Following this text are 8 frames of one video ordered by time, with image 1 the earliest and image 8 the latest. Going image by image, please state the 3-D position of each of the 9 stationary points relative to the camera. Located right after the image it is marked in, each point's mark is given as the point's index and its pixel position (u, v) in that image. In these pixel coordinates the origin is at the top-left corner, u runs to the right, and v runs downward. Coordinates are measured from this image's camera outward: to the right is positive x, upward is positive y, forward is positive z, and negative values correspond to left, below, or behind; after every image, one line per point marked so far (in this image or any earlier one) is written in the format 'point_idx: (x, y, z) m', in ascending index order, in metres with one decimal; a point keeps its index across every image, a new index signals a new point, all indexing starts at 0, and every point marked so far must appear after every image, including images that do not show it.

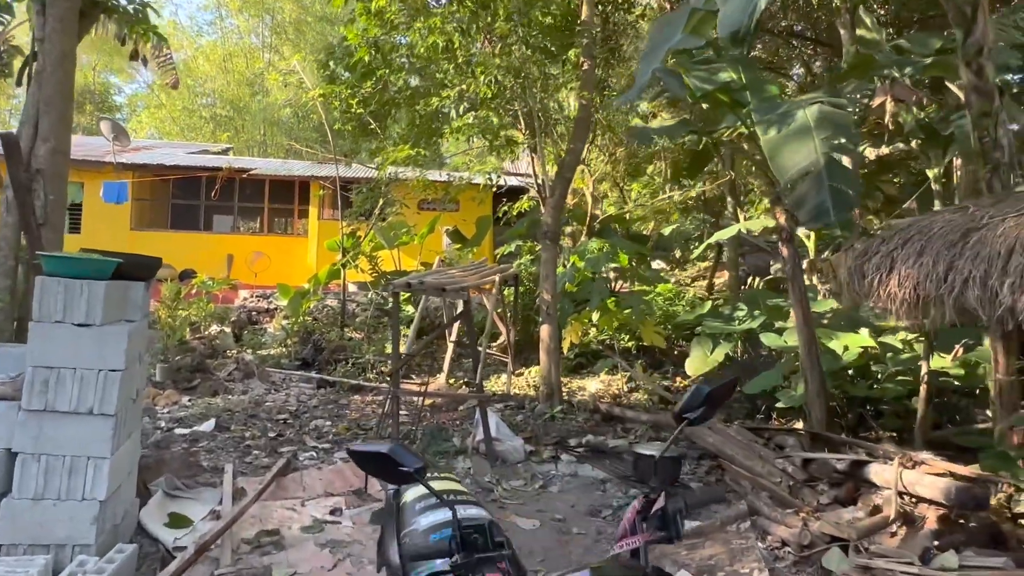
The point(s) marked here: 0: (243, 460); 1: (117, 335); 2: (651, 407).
0: (-1.9, -1.2, +4.9) m
1: (-1.8, -0.2, +3.1) m
2: (+1.4, -1.2, +7.0) m
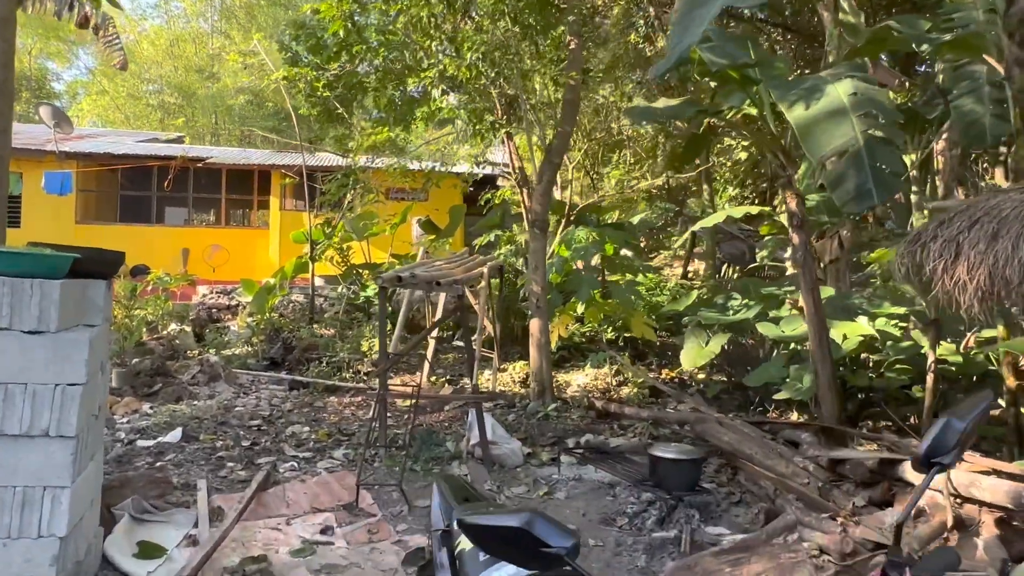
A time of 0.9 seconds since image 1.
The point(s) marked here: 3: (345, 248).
0: (-1.9, -1.2, +4.5) m
1: (-1.7, -0.2, +2.6) m
2: (+1.3, -1.1, +6.7) m
3: (-2.3, +0.6, +9.4) m
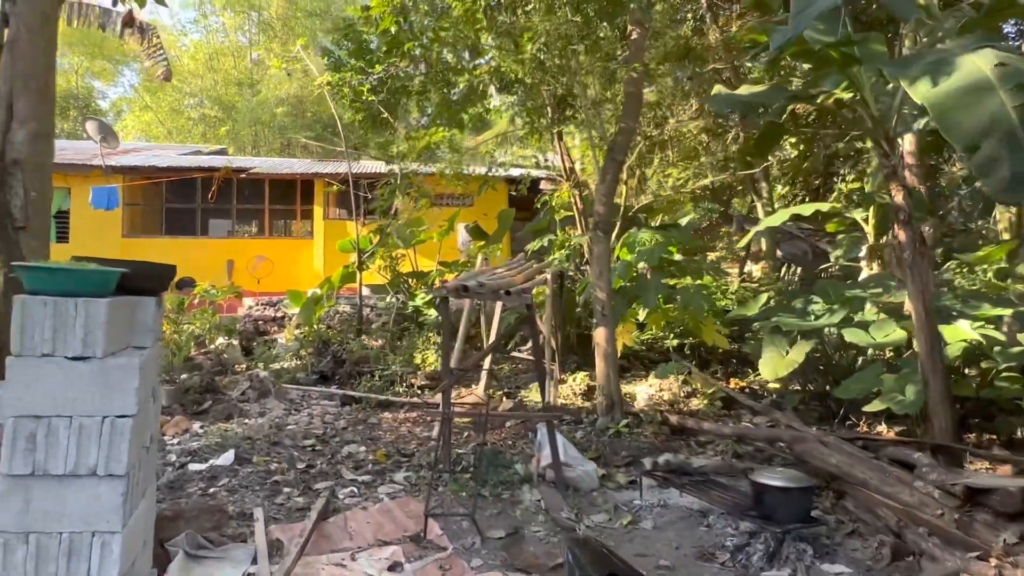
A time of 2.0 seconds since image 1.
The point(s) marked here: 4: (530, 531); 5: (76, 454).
0: (-1.4, -1.3, +4.2) m
1: (-1.3, -0.3, +2.3) m
2: (+1.9, -1.1, +6.3) m
3: (-1.6, +0.4, +9.2) m
4: (+0.1, -1.4, +3.9) m
5: (-1.4, -0.5, +2.3) m
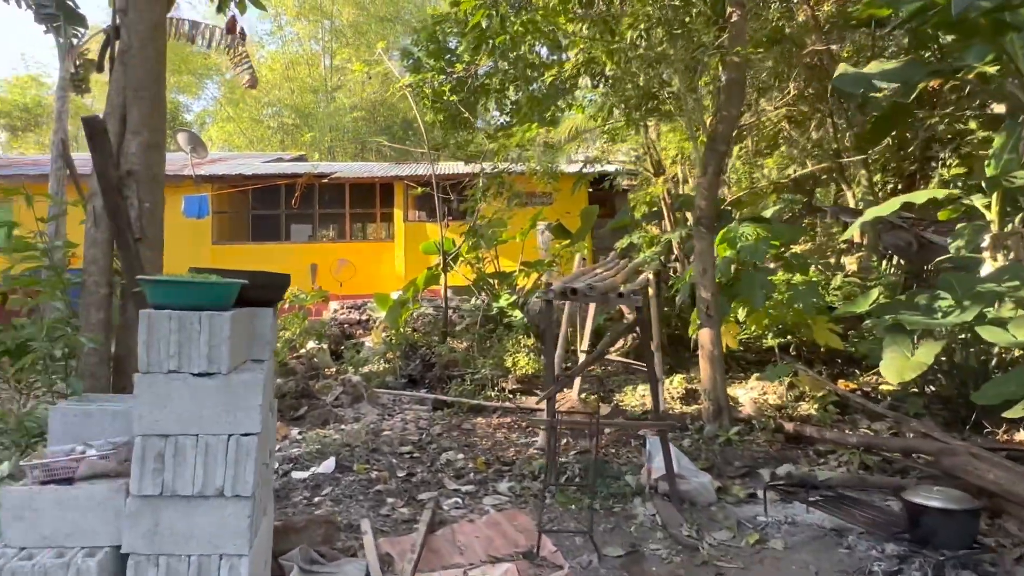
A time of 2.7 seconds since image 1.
0: (-0.8, -1.3, +4.1) m
1: (-0.9, -0.3, +2.2) m
2: (+2.7, -1.1, +5.8) m
3: (-0.5, +0.4, +9.1) m
4: (+0.7, -1.4, +3.6) m
5: (-1.0, -0.6, +2.2) m
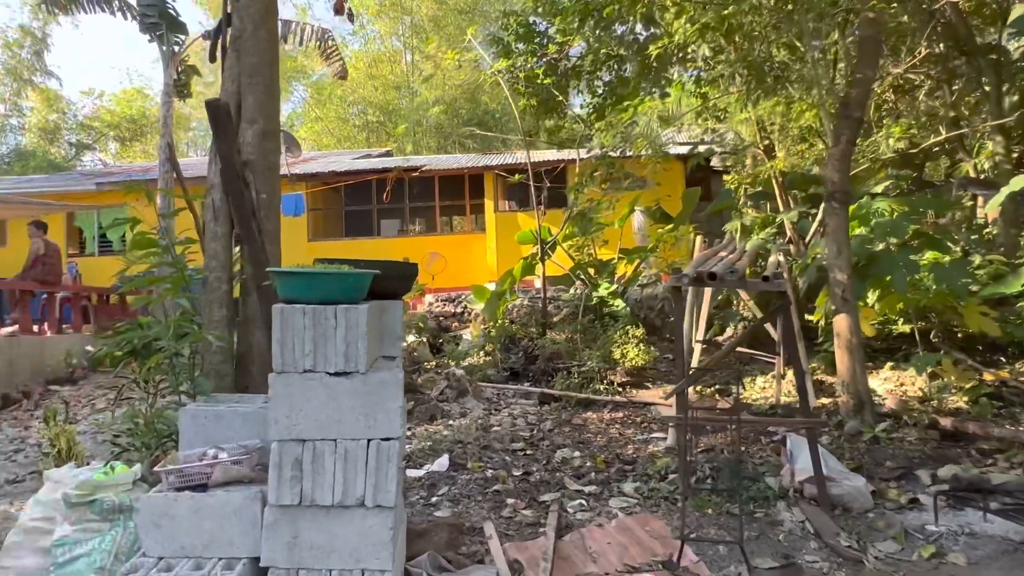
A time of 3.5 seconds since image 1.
0: (-0.1, -1.3, +3.9) m
1: (-0.4, -0.3, +2.0) m
2: (+3.6, -1.0, +5.2) m
3: (+0.8, +0.5, +8.8) m
4: (+1.4, -1.3, +3.2) m
5: (-0.5, -0.6, +2.0) m
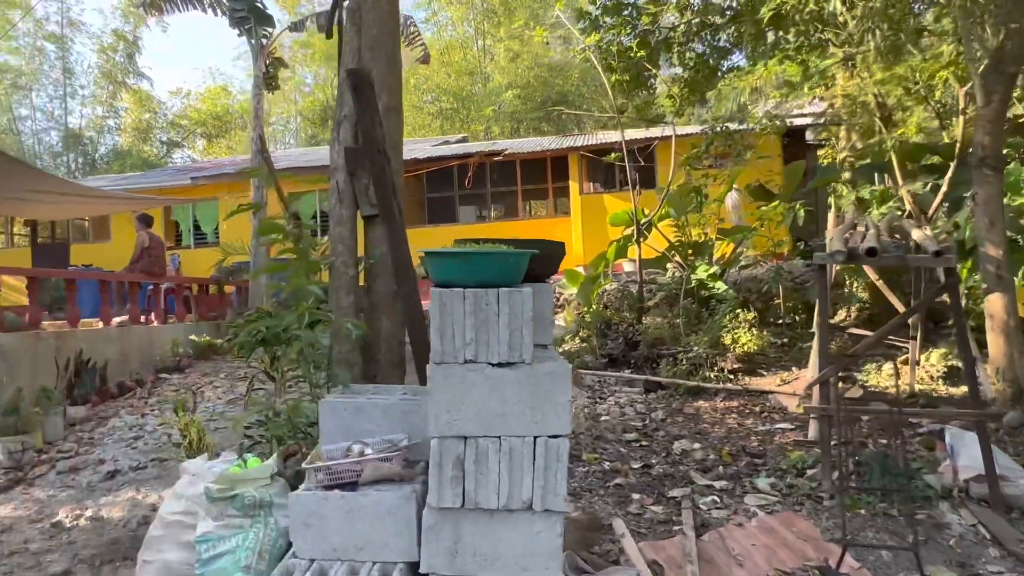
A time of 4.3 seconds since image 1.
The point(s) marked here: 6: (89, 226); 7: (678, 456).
0: (+0.6, -1.2, +3.6) m
1: (+0.1, -0.2, +1.8) m
2: (+4.4, -0.8, +4.6) m
3: (+1.9, +0.8, +8.4) m
4: (+2.0, -1.2, +2.9) m
5: (0.0, -0.5, +1.8) m
6: (-7.4, +1.1, +12.1) m
7: (+1.1, -1.1, +4.4) m
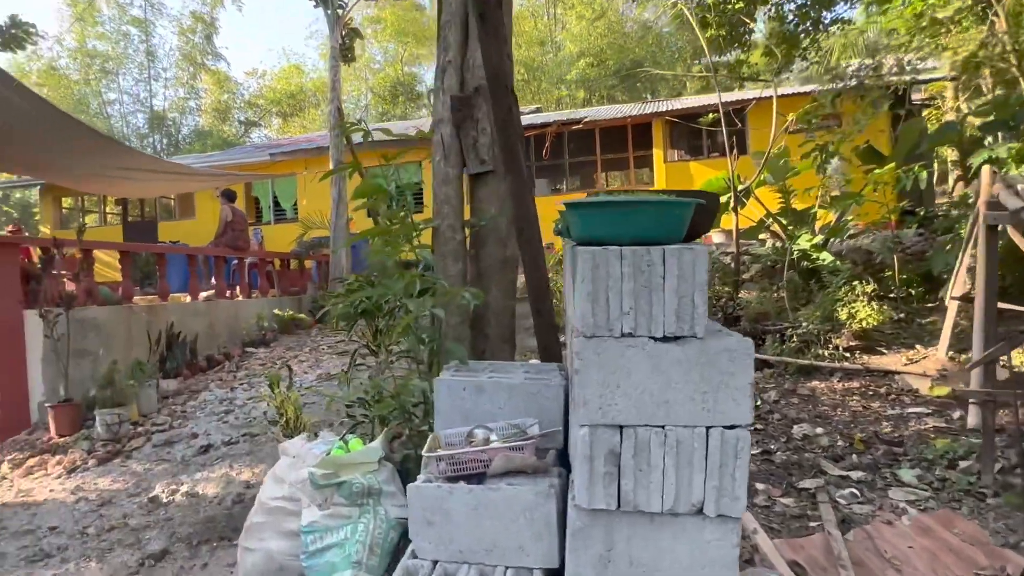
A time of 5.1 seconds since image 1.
0: (+1.1, -1.0, +3.3) m
1: (+0.5, -0.1, +1.5) m
2: (+5.0, -0.6, +3.9) m
3: (+2.9, +1.1, +7.8) m
4: (+2.5, -1.1, +2.4) m
5: (+0.4, -0.4, +1.5) m
6: (-6.1, +1.5, +12.3) m
7: (+1.7, -0.9, +4.0) m
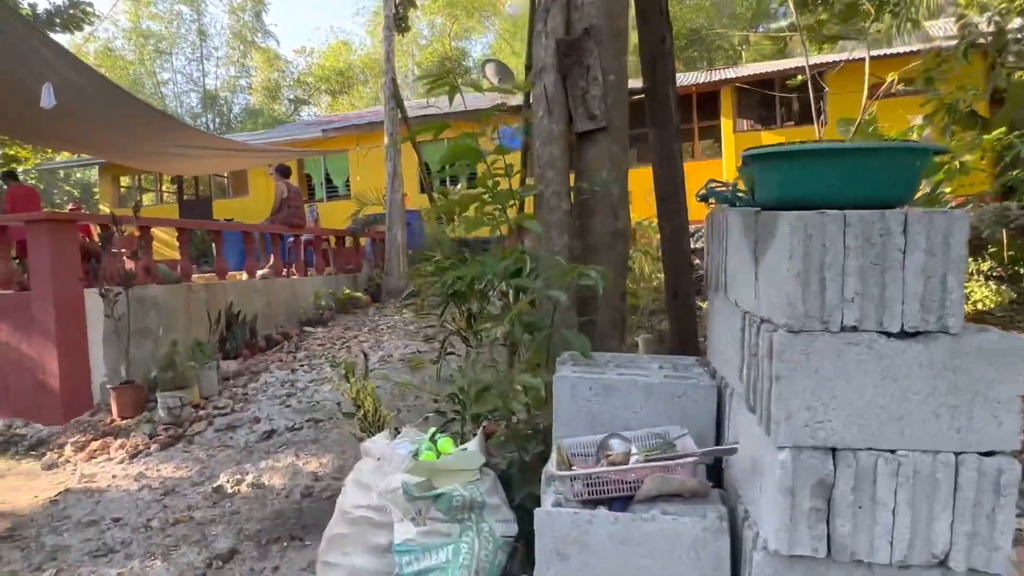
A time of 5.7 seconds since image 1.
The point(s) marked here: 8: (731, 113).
0: (+1.6, -0.9, +2.9) m
1: (+0.8, -0.1, +1.1) m
2: (+5.4, -0.5, +3.2) m
3: (+3.6, +1.3, +7.2) m
4: (+2.8, -1.0, +1.9) m
5: (+0.6, -0.4, +1.1) m
6: (-5.1, +1.9, +12.3) m
7: (+2.1, -0.8, +3.5) m
8: (+3.2, +2.5, +10.0) m
